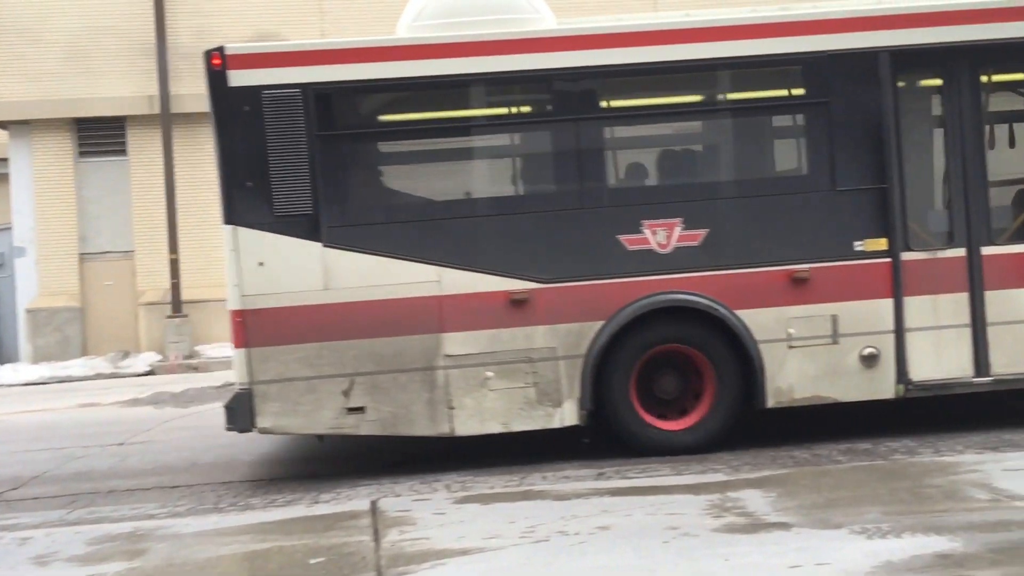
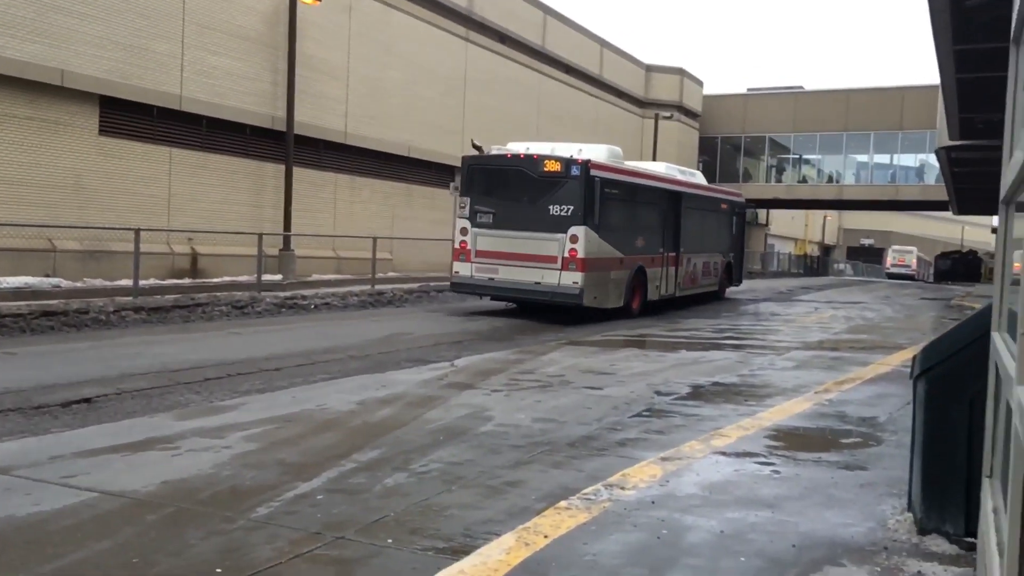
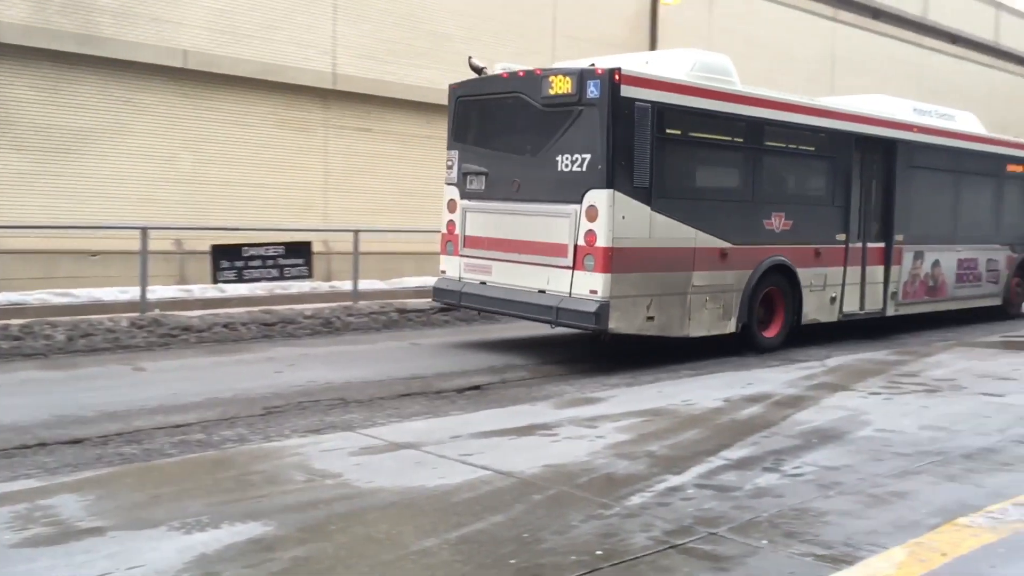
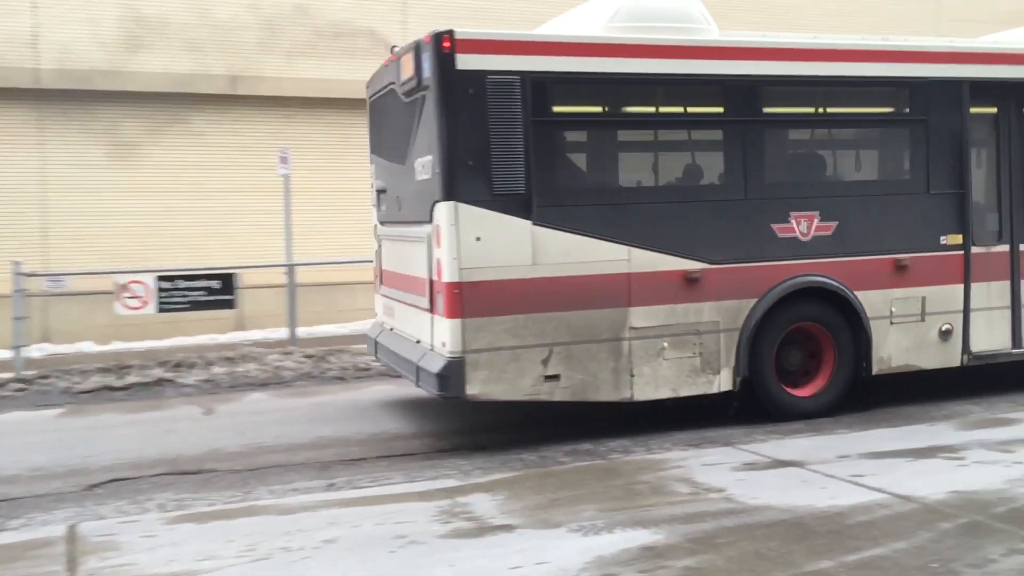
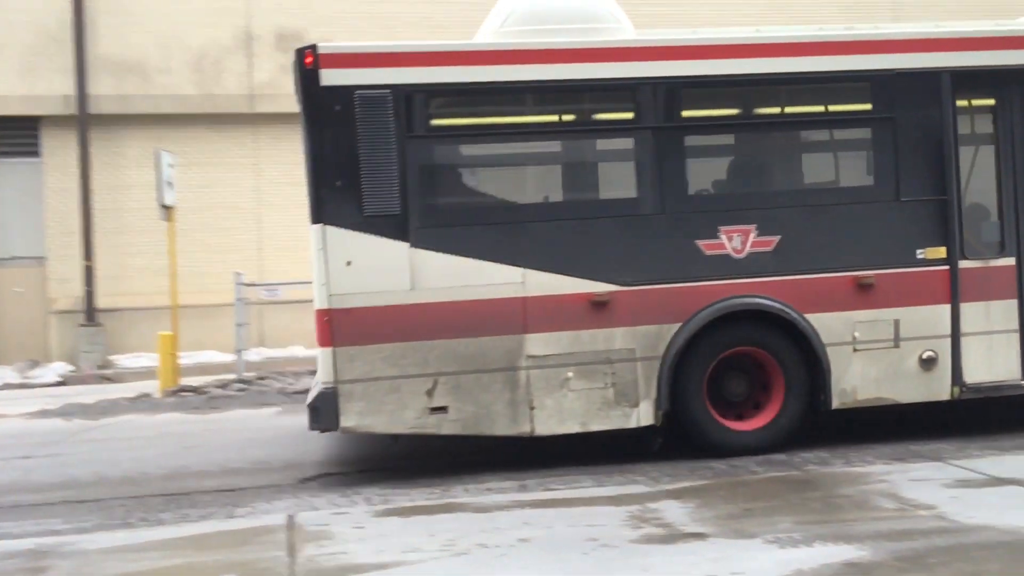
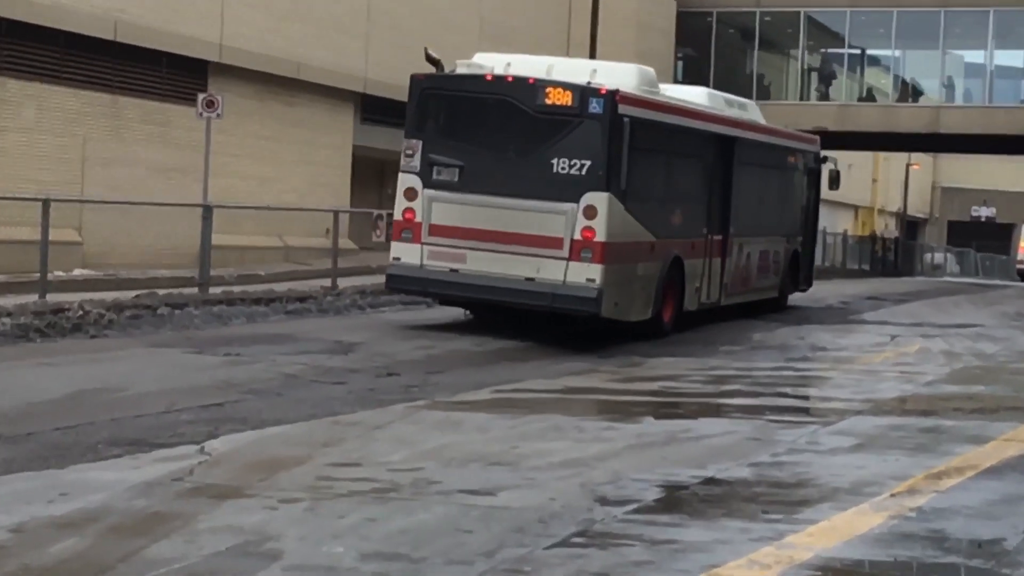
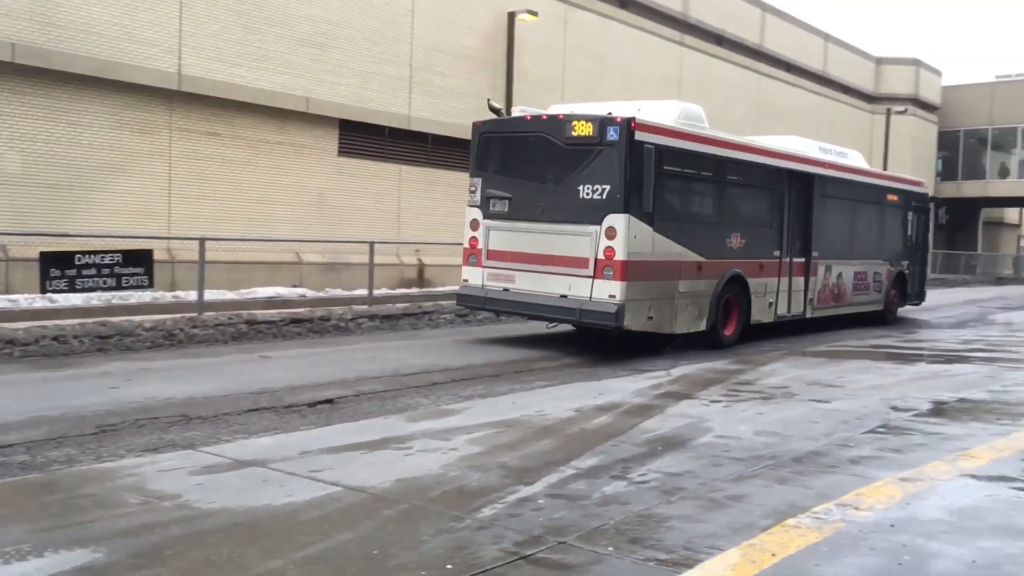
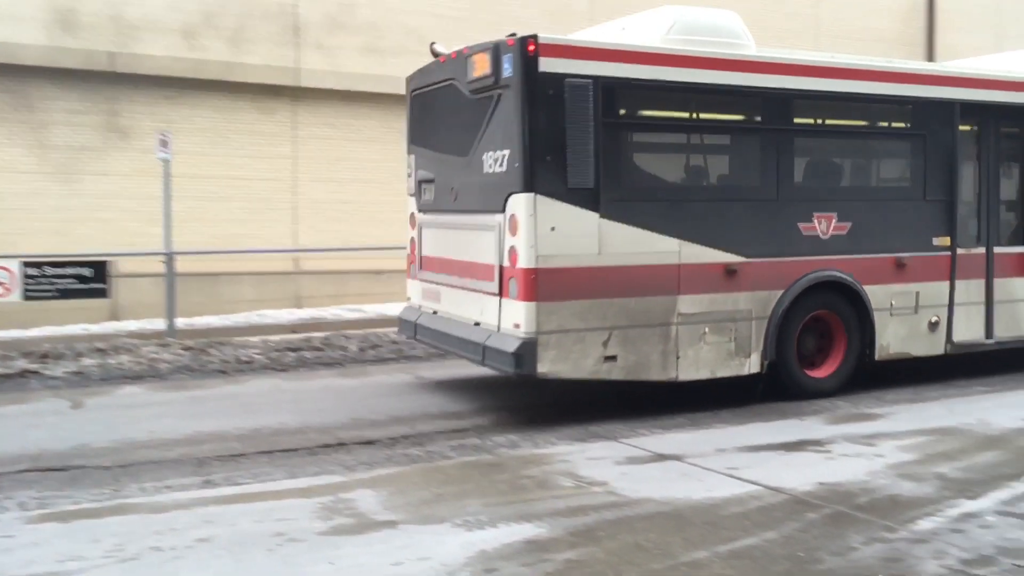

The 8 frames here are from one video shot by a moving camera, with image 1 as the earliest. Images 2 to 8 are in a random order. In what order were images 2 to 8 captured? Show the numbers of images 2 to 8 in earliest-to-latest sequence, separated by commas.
5, 4, 8, 3, 7, 2, 6
